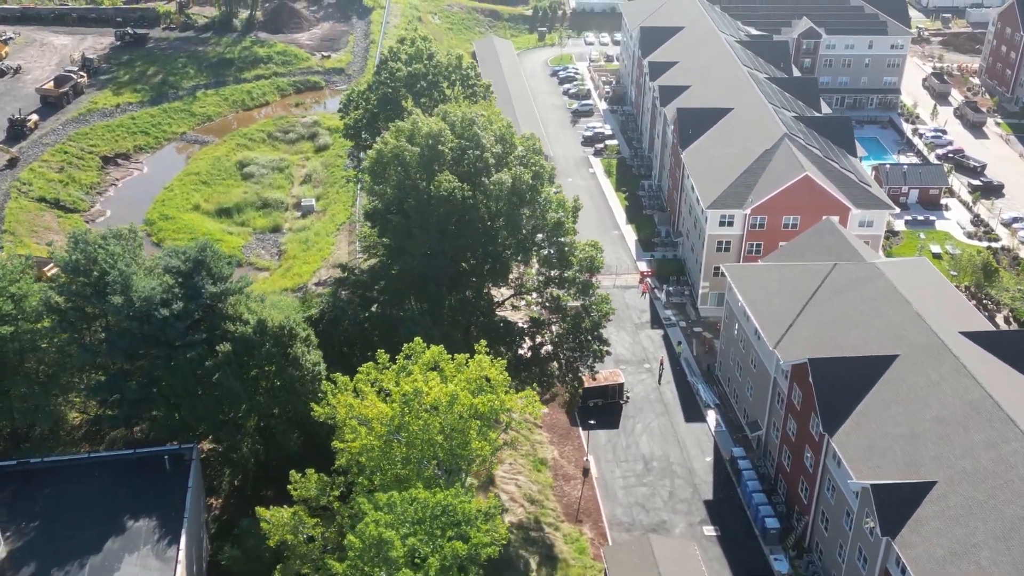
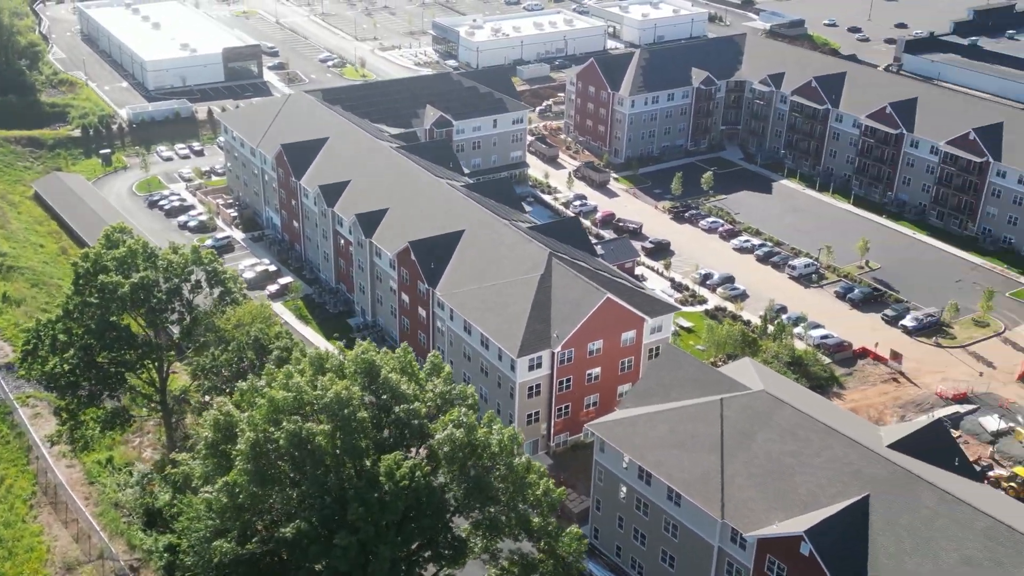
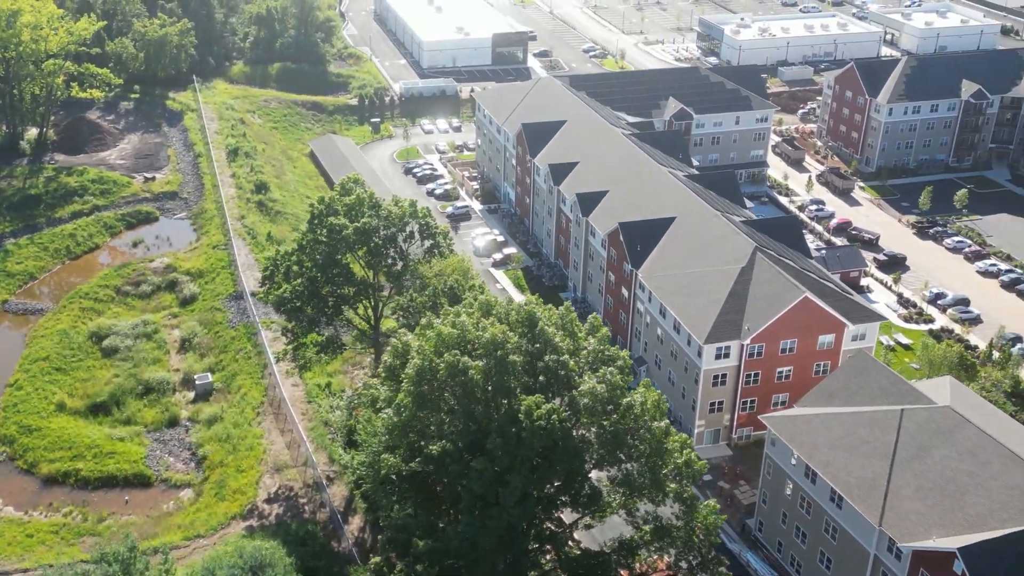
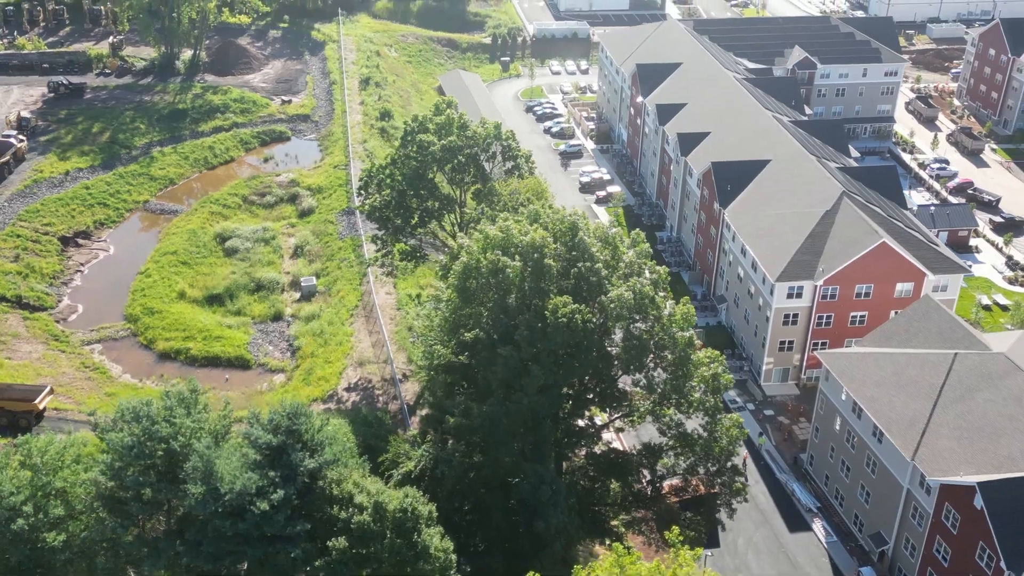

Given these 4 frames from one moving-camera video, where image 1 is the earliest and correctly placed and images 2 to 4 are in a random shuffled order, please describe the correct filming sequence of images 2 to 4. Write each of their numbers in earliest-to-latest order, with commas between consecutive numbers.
4, 3, 2
